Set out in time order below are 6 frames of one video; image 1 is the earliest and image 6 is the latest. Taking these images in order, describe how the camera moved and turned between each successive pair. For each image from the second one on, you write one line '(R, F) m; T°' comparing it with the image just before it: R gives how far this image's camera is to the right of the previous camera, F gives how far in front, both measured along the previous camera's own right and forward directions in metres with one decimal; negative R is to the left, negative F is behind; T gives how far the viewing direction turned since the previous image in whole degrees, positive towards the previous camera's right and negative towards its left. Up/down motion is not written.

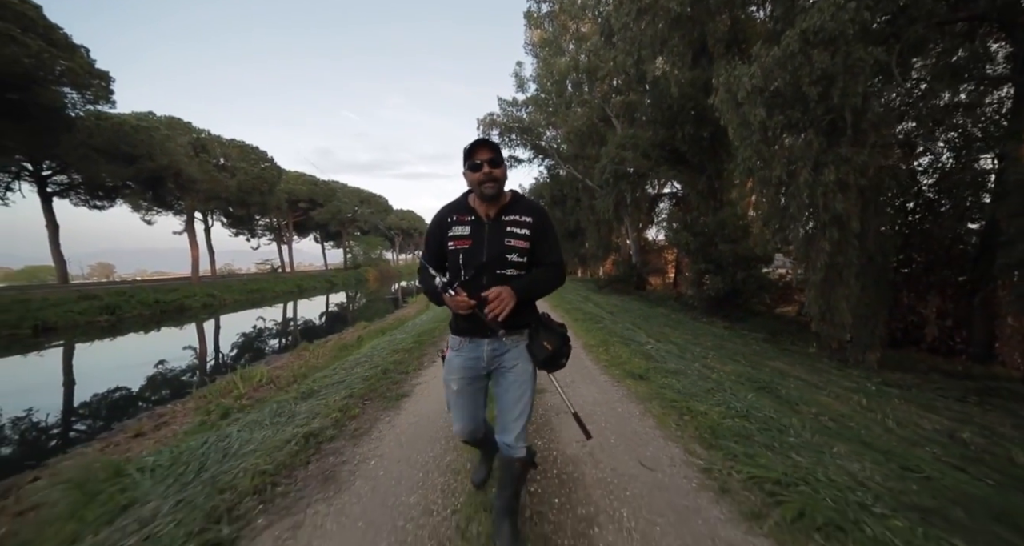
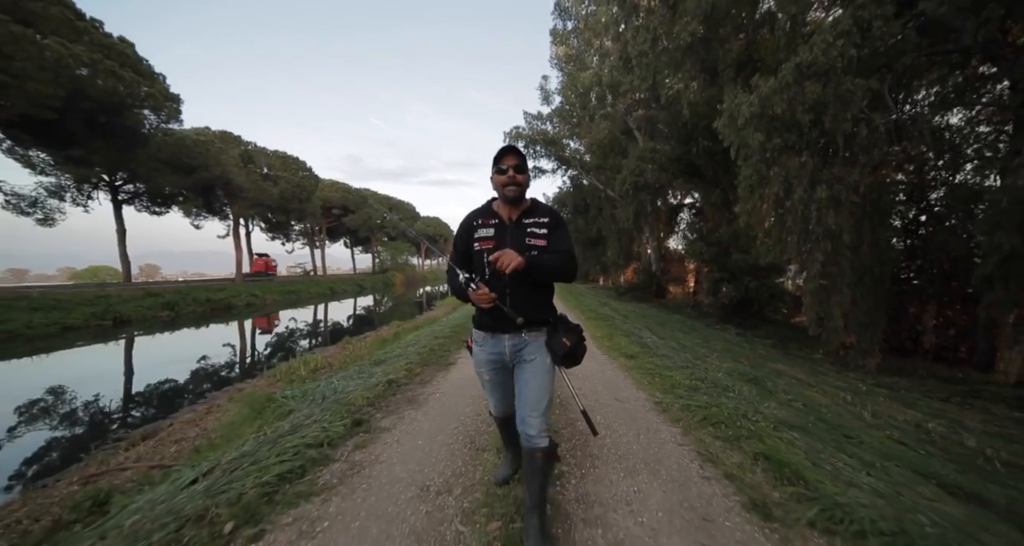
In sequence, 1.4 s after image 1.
(0.0, -1.2) m; -3°
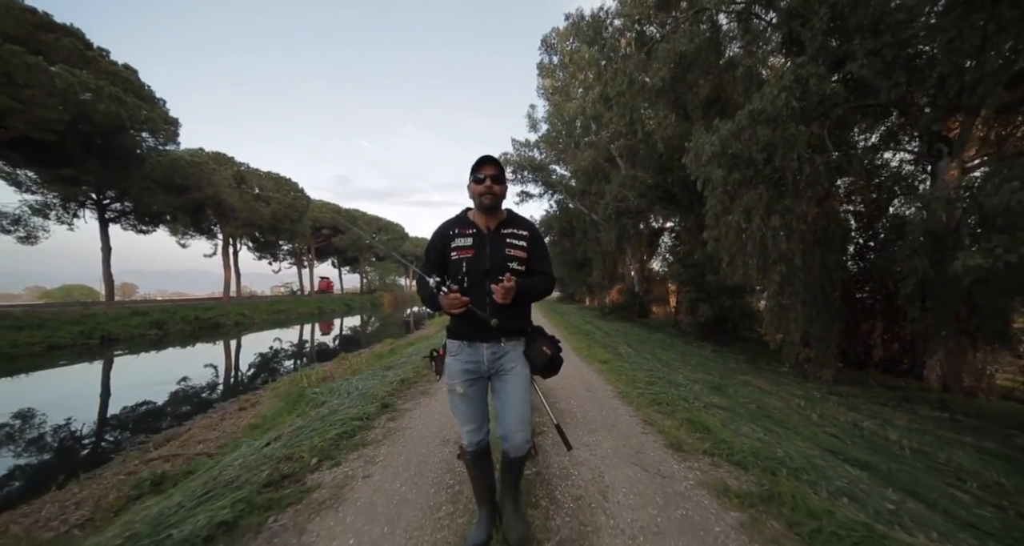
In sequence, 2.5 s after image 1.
(-0.1, -0.9) m; +2°
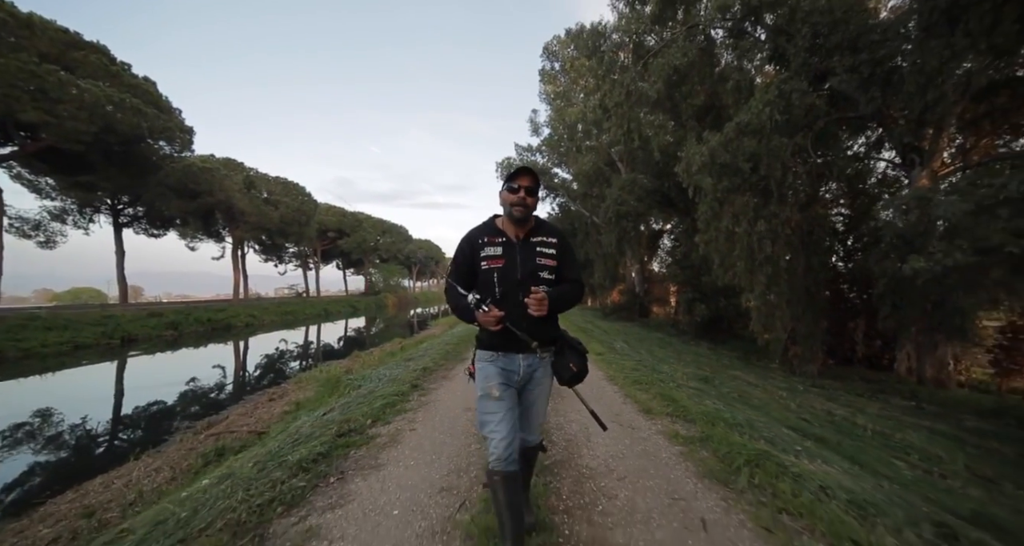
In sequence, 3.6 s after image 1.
(0.0, -0.8) m; 0°
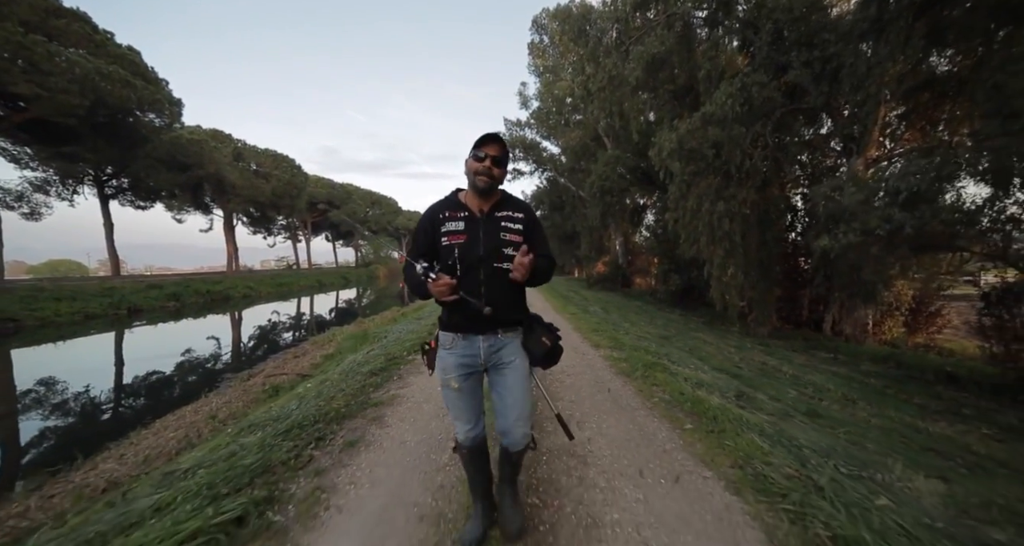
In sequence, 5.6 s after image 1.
(0.0, -1.4) m; +2°
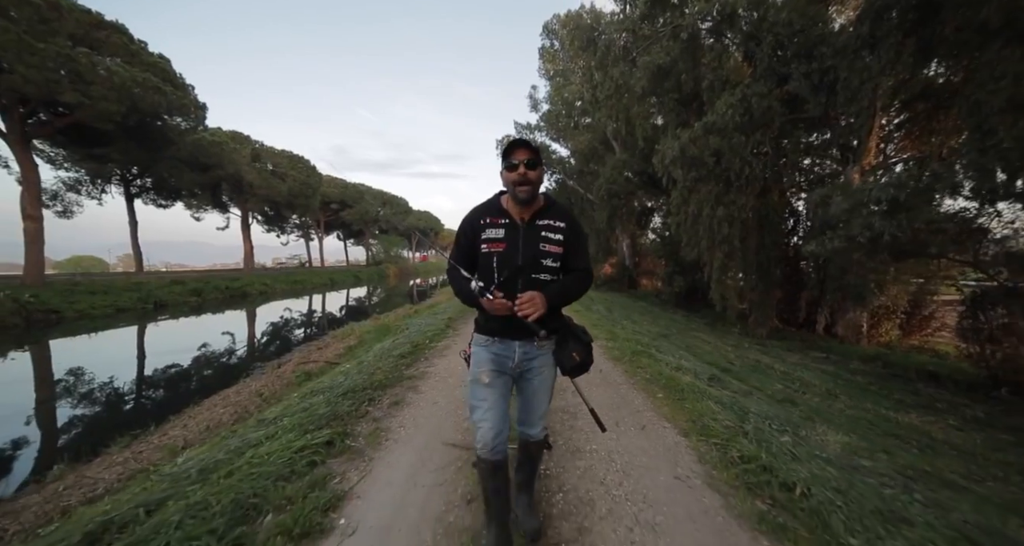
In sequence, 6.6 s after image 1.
(0.0, -0.6) m; -1°
